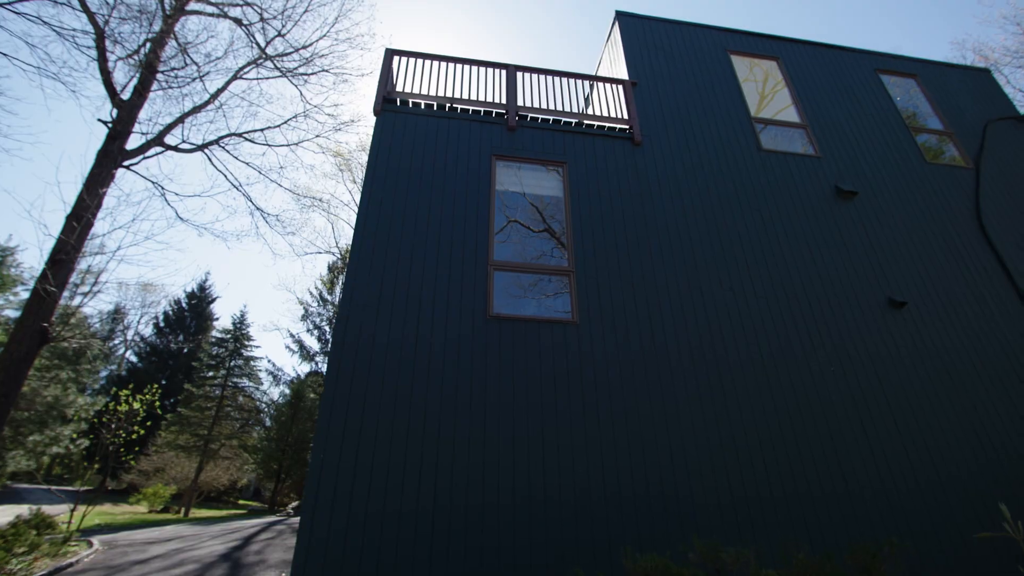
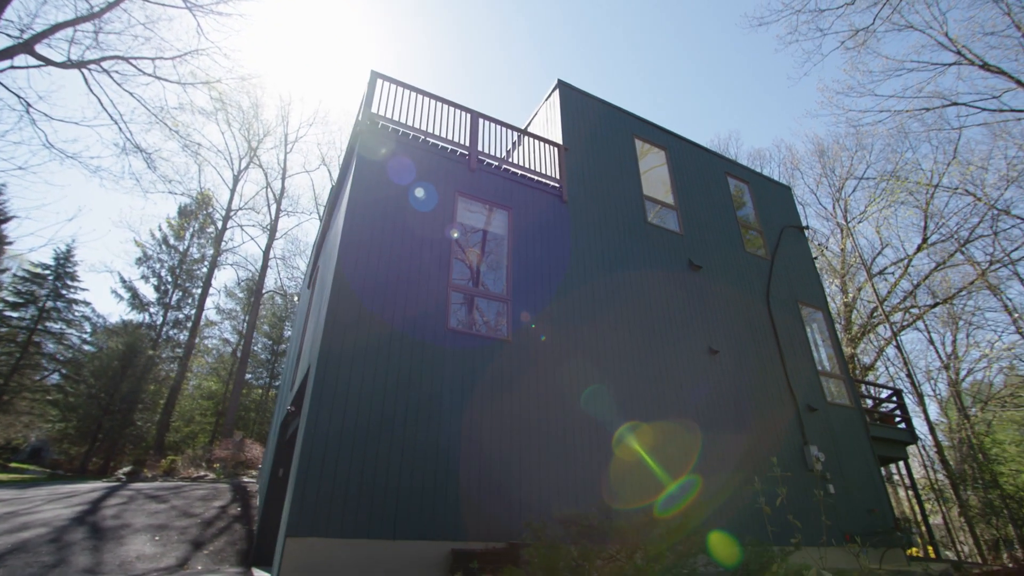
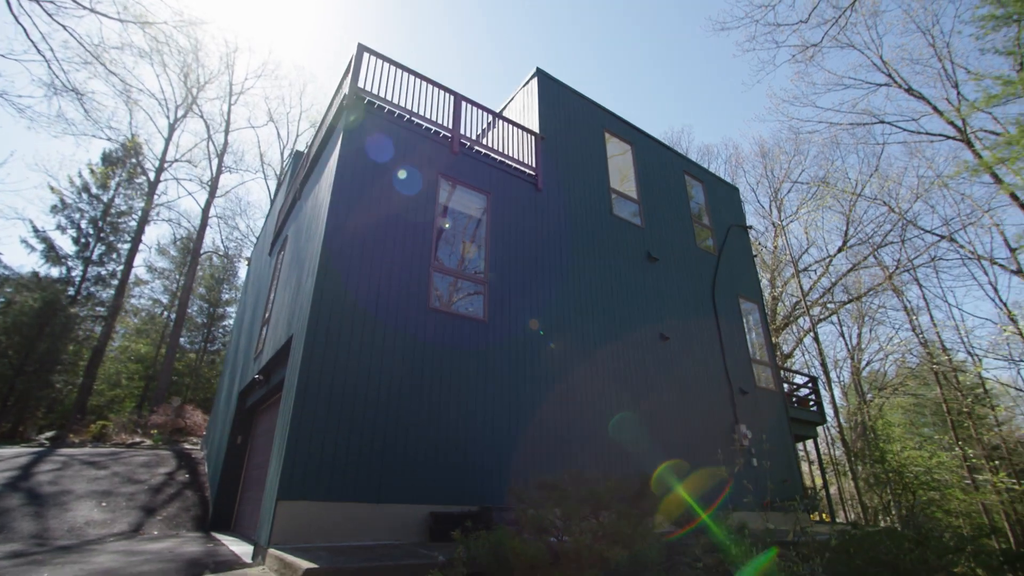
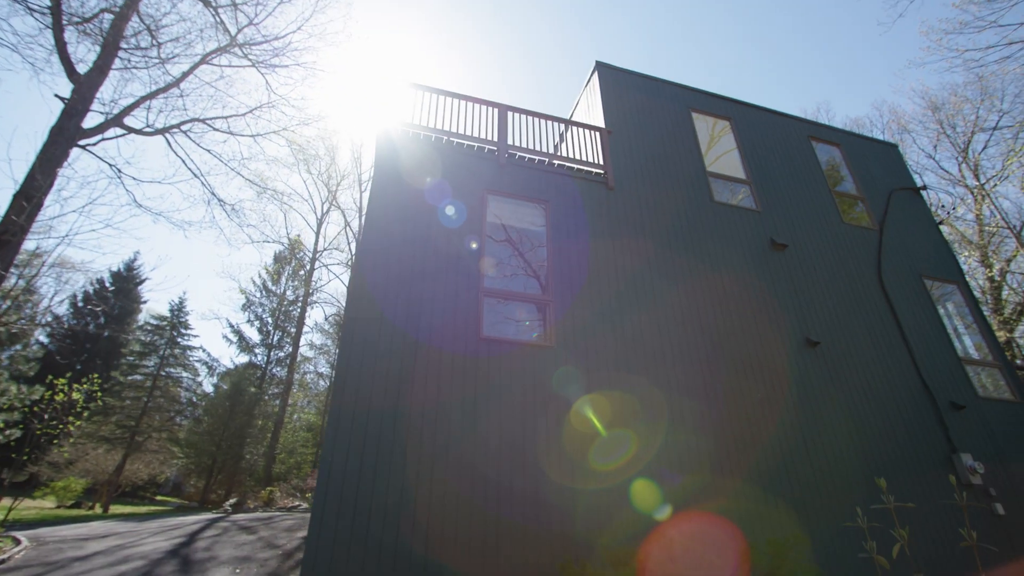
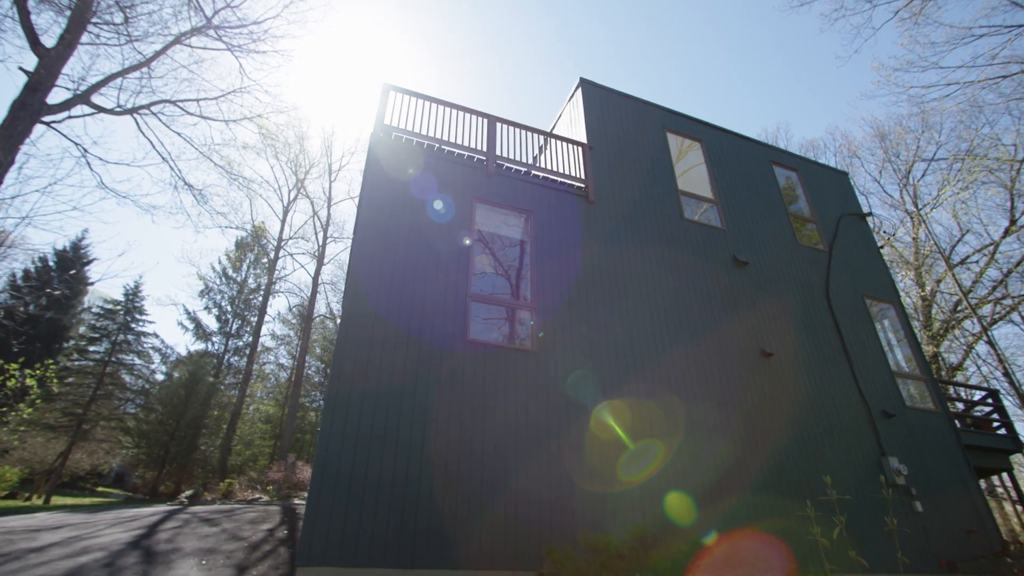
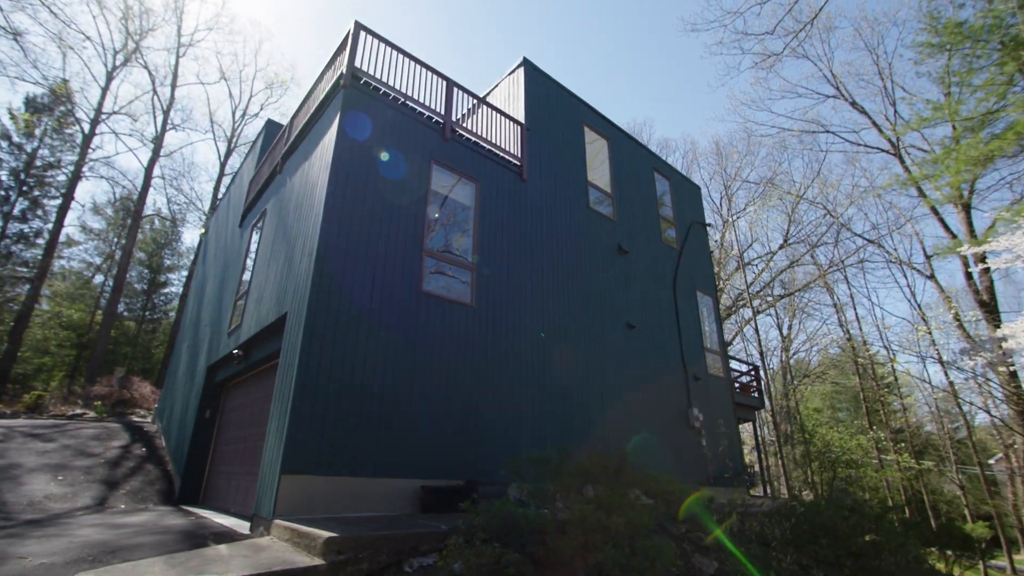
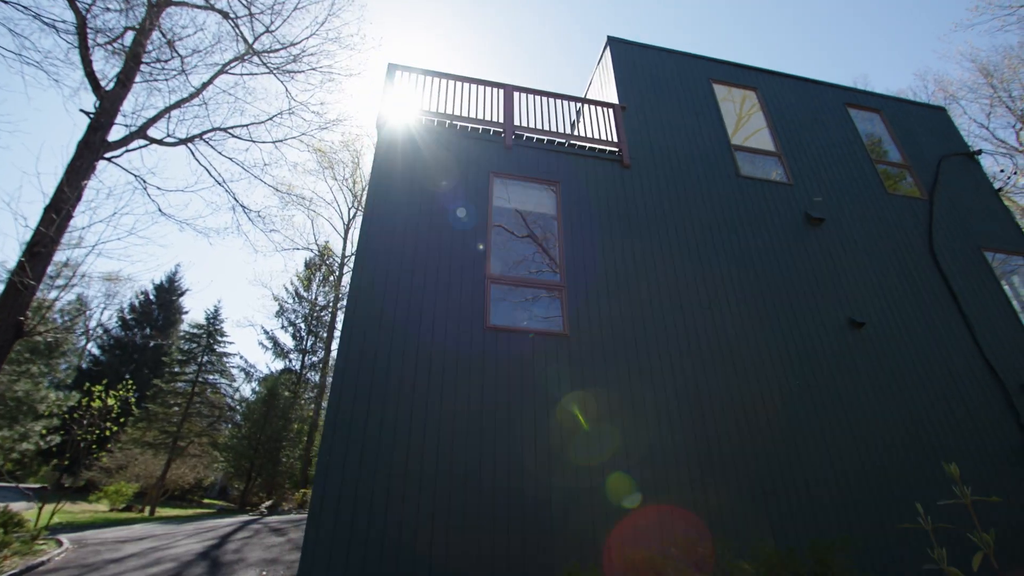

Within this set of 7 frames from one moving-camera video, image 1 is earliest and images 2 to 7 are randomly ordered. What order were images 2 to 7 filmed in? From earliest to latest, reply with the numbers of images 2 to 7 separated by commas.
7, 4, 5, 2, 3, 6
